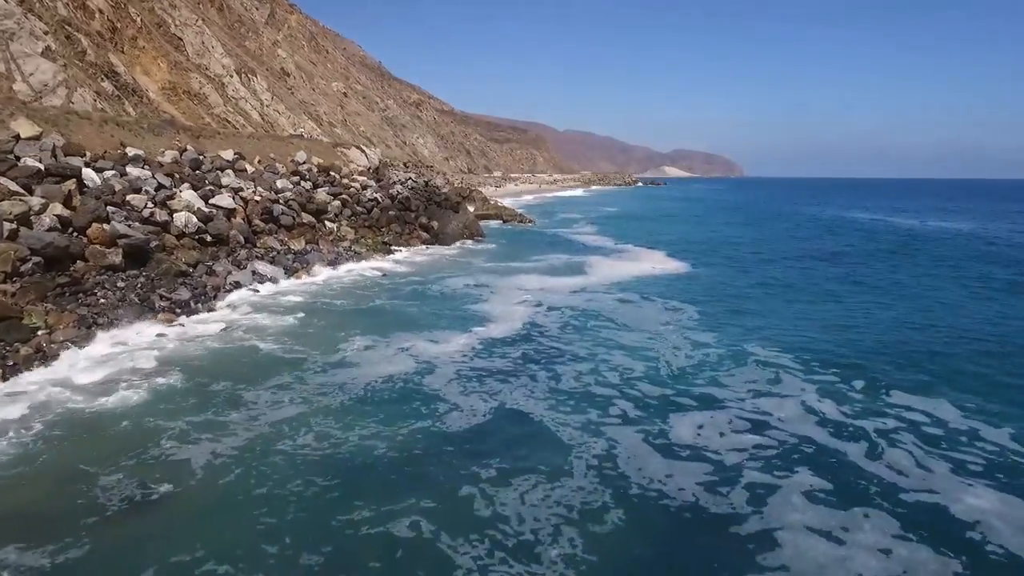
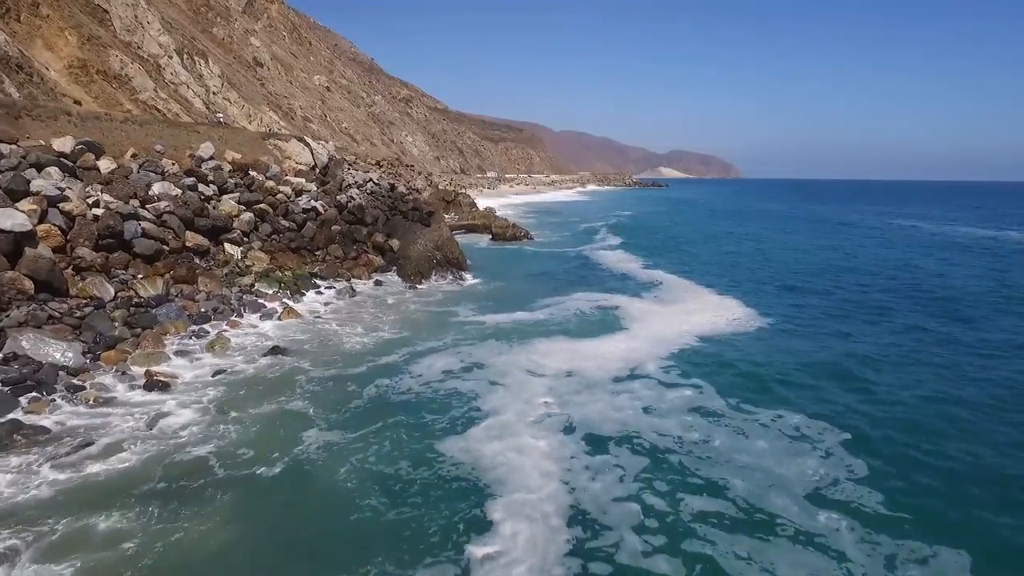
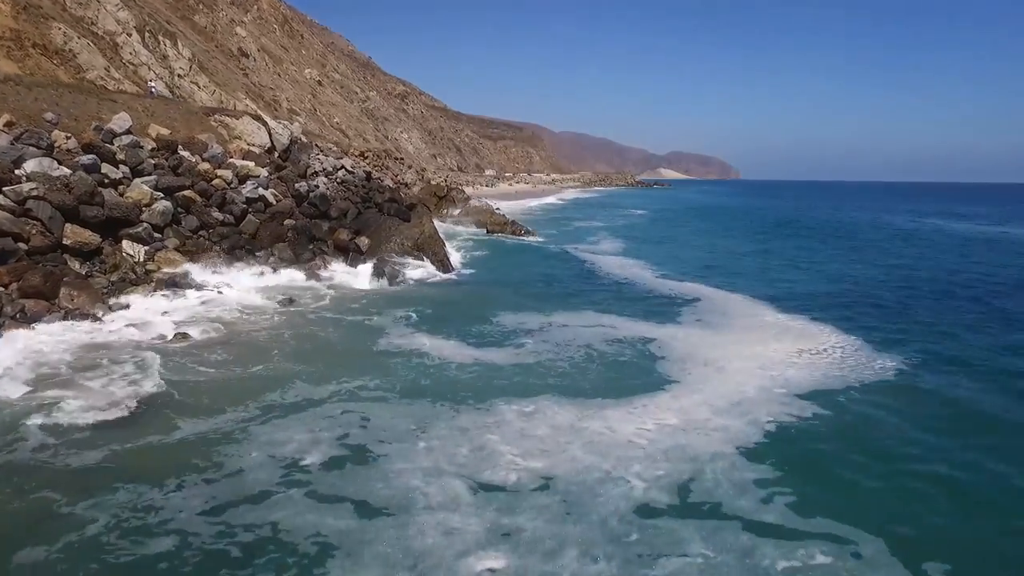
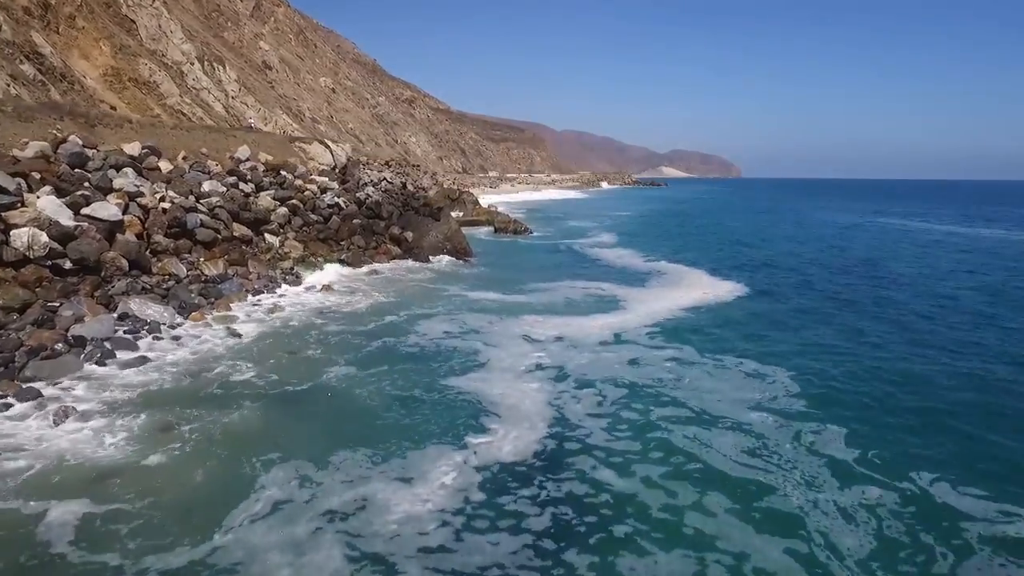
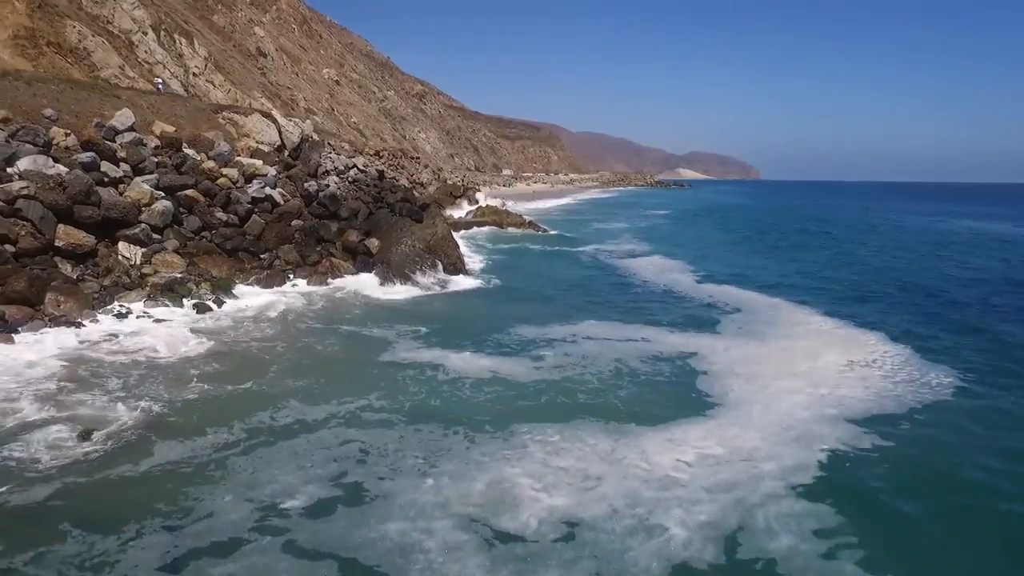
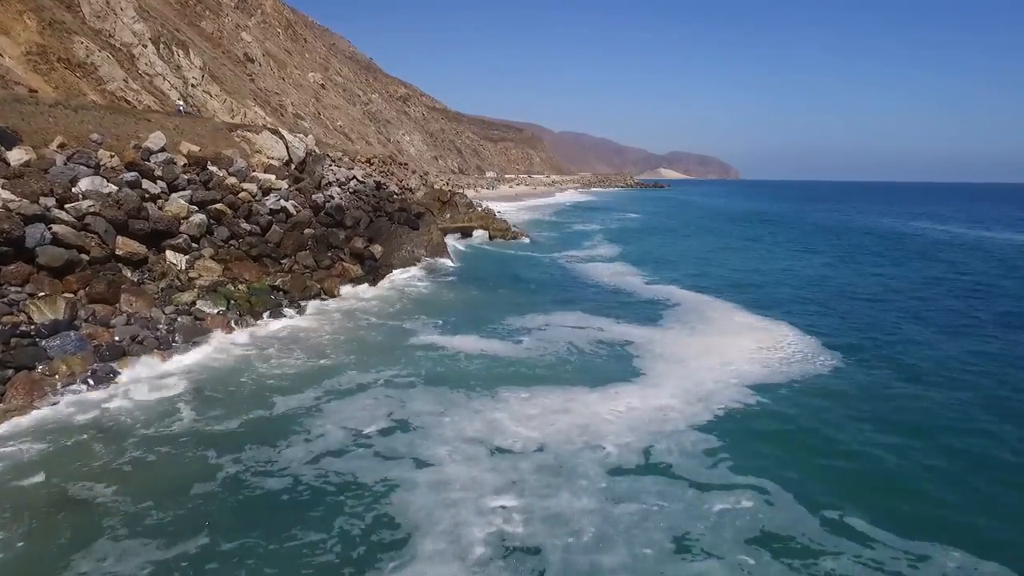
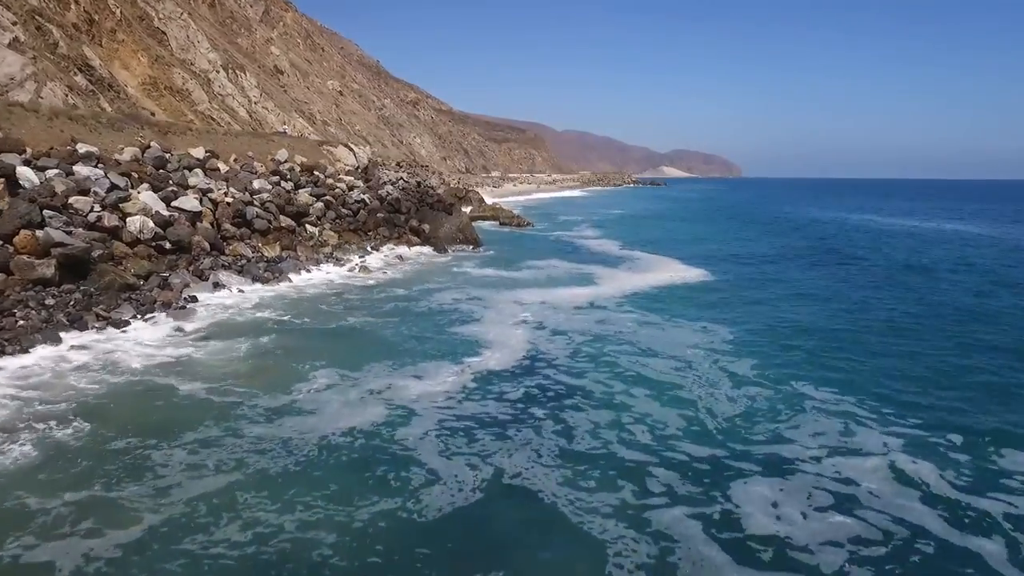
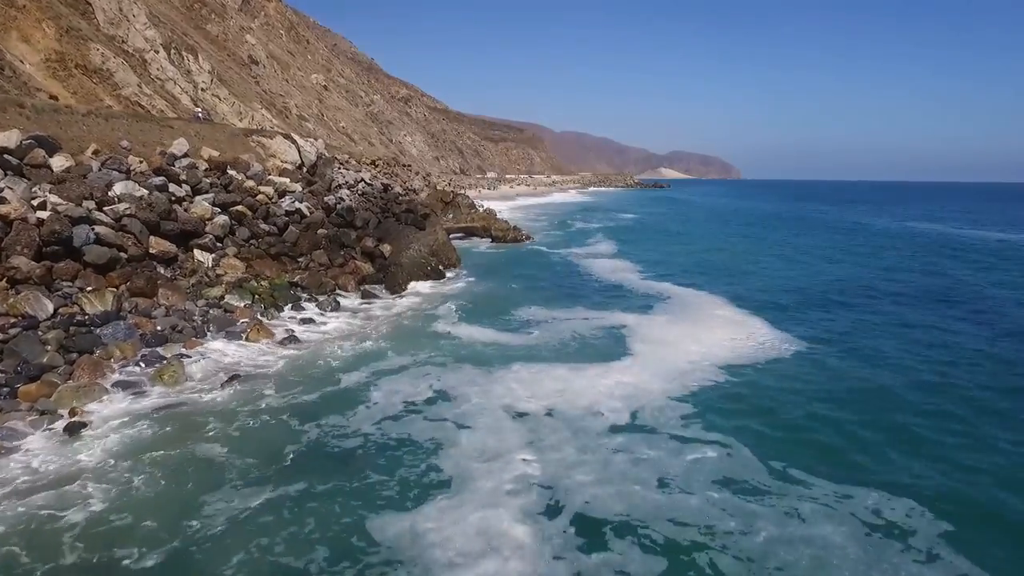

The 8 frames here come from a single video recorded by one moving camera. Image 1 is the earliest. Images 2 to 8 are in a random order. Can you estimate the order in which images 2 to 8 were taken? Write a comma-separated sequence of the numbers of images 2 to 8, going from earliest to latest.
7, 4, 2, 8, 6, 3, 5
